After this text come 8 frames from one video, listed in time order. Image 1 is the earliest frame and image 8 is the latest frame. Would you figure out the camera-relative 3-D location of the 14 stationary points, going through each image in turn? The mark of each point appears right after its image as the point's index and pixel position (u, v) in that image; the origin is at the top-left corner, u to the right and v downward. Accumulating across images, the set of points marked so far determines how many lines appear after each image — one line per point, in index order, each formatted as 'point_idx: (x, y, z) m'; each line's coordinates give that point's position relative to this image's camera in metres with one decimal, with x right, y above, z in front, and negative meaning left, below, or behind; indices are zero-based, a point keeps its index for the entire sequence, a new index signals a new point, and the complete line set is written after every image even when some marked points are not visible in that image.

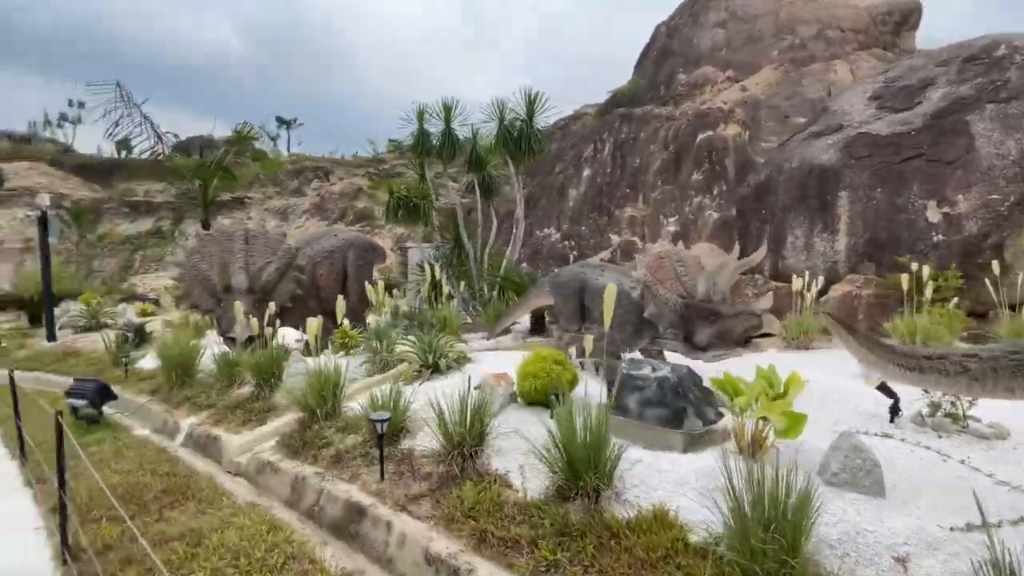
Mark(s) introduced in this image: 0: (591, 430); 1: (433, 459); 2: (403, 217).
0: (+0.5, -0.9, +3.0) m
1: (-0.6, -1.3, +3.7) m
2: (-2.1, +1.3, +8.8) m
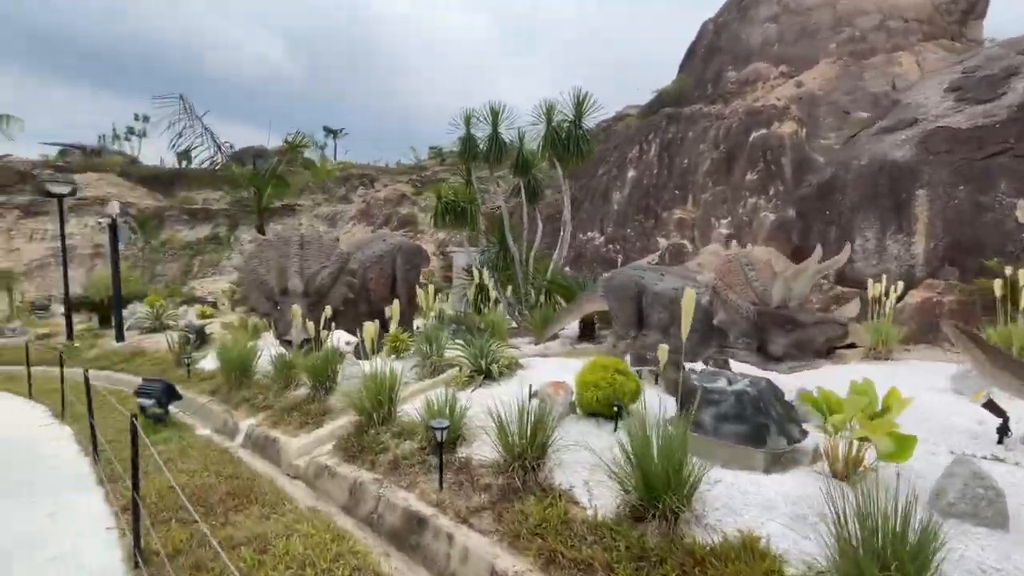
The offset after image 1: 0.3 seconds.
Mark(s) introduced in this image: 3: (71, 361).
0: (+0.9, -0.9, +2.8) m
1: (-0.1, -1.3, +3.5) m
2: (-1.2, +1.2, +8.8) m
3: (-8.9, -1.5, +9.6) m
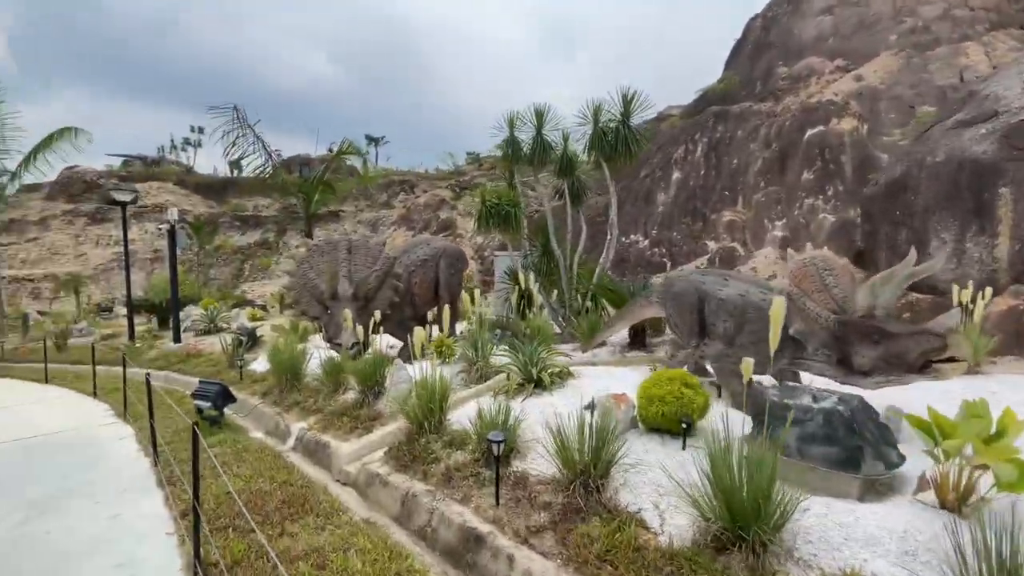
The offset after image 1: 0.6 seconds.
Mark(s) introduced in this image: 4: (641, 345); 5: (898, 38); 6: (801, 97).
0: (+1.3, -1.0, +2.5) m
1: (+0.3, -1.4, +3.3) m
2: (-0.4, +1.2, +8.7) m
3: (-8.0, -1.5, +10.1) m
4: (+2.0, -0.9, +7.4) m
5: (+15.1, +9.7, +18.6) m
6: (+10.5, +6.9, +17.3) m
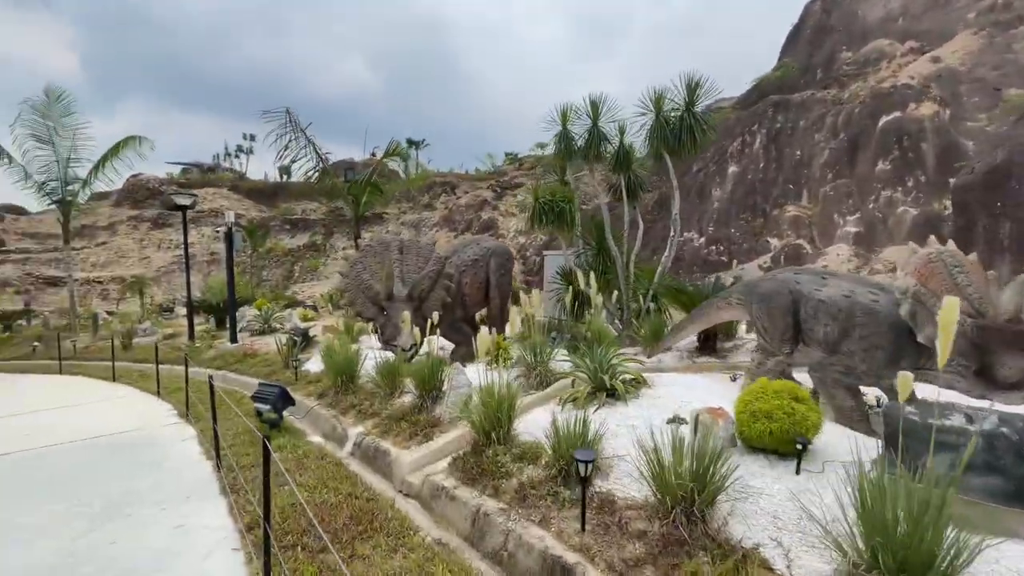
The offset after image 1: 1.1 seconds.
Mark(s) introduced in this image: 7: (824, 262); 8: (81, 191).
0: (+1.8, -1.0, +2.1) m
1: (+0.8, -1.4, +3.0) m
2: (+0.6, +1.2, +8.3) m
3: (-6.9, -1.6, +10.3) m
4: (+2.9, -0.9, +6.8) m
5: (+16.7, +9.7, +17.0) m
6: (+12.1, +6.9, +16.1) m
7: (+8.4, +0.7, +12.7) m
8: (-13.2, +3.0, +14.6) m
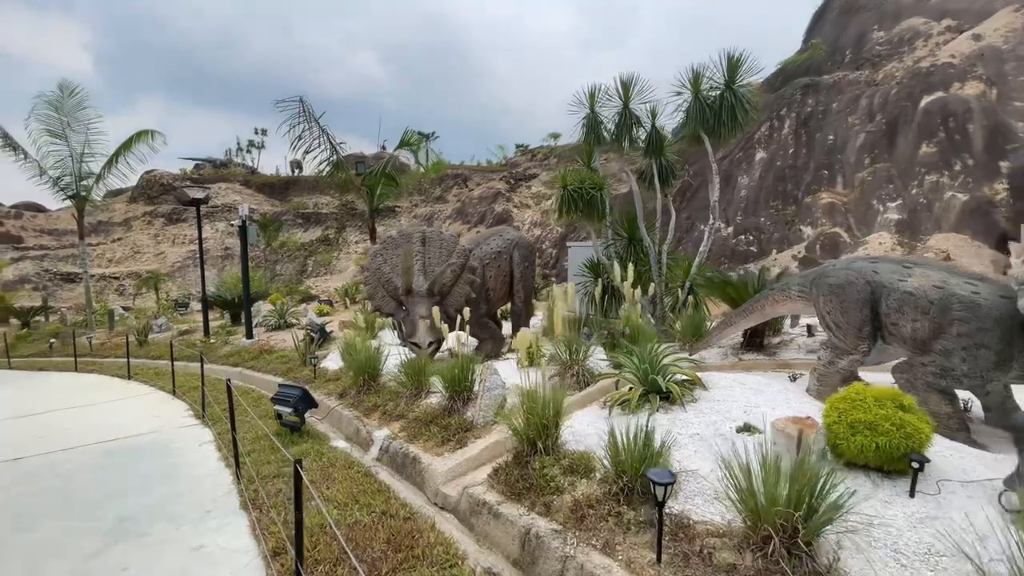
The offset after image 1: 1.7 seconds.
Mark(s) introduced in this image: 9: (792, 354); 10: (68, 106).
0: (+2.1, -0.9, +1.6) m
1: (+1.2, -1.3, +2.5) m
2: (+1.0, +1.3, +7.9) m
3: (-6.4, -1.5, +10.1) m
4: (+3.3, -0.8, +6.3) m
5: (+17.3, +10.1, +16.1) m
6: (+12.7, +7.2, +15.3) m
7: (+9.0, +0.9, +12.1) m
8: (-12.7, +3.1, +14.5) m
9: (+3.6, -0.9, +6.2) m
10: (-13.3, +5.5, +14.3) m
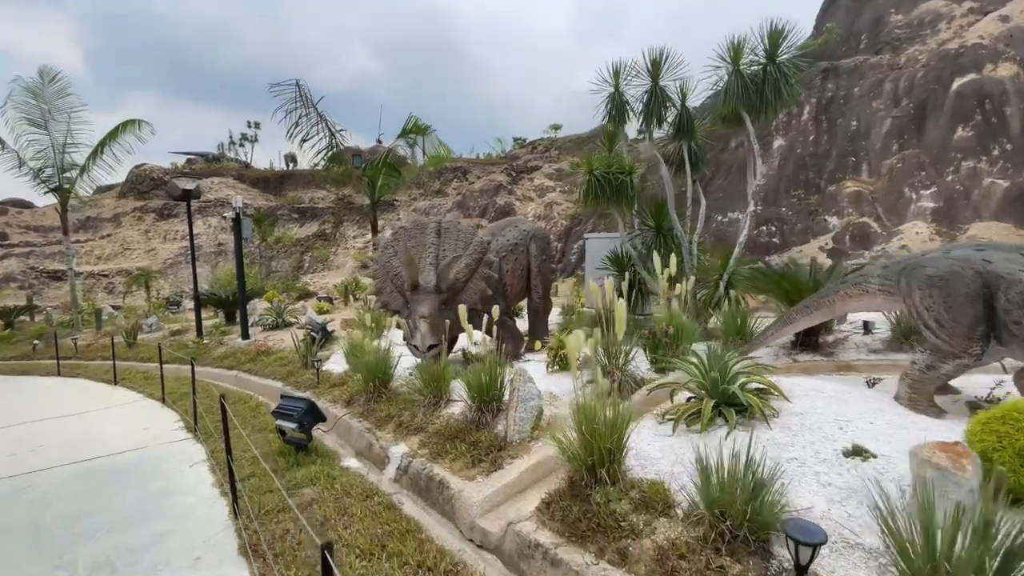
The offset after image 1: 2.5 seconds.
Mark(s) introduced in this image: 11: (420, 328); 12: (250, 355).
0: (+2.5, -0.9, +1.0) m
1: (+1.5, -1.3, +1.9) m
2: (+1.3, +1.4, +7.2) m
3: (-6.1, -1.4, +9.4) m
4: (+3.6, -0.7, +5.7) m
5: (+17.5, +10.4, +15.5) m
6: (+12.9, +7.5, +14.7) m
7: (+9.2, +1.1, +11.5) m
8: (-12.4, +3.2, +13.7) m
9: (+4.0, -0.8, +5.6) m
10: (-13.1, +5.5, +13.5) m
11: (-1.0, -0.5, +5.9) m
12: (-5.0, -1.3, +9.1) m
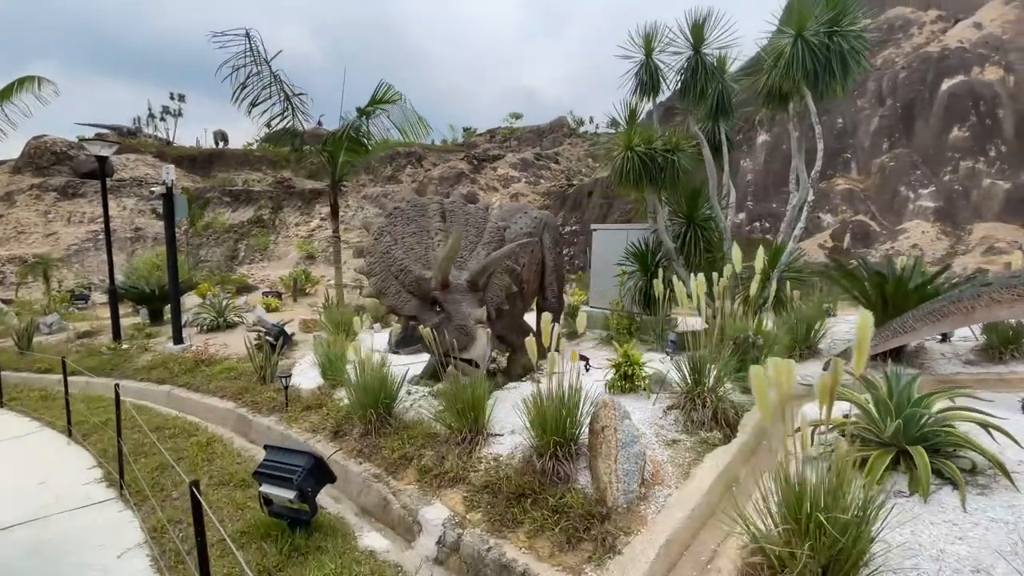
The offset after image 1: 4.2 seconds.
0: (+3.5, -1.0, +0.1) m
1: (+2.4, -1.4, +0.9) m
2: (+1.6, +1.4, +6.1) m
3: (-6.0, -1.3, +7.4) m
4: (+4.0, -0.7, +5.0) m
5: (+16.7, +10.3, +16.2) m
6: (+12.2, +7.5, +14.9) m
7: (+8.9, +1.1, +11.4) m
8: (-12.8, +3.4, +10.8) m
9: (+4.4, -0.8, +4.8) m
10: (-13.4, +5.7, +10.5) m
11: (-0.6, -0.5, +4.6) m
12: (-5.0, -1.2, +7.3) m
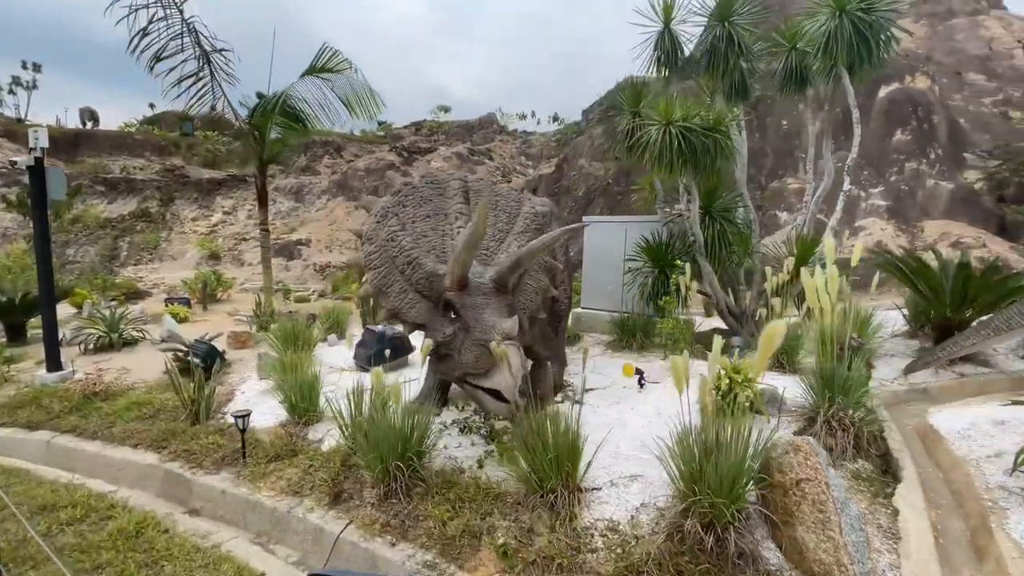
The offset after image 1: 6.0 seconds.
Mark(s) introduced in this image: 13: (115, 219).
0: (+4.7, -0.9, -0.2) m
1: (+3.6, -1.3, +0.4) m
2: (+1.8, +1.4, +5.3) m
3: (-5.9, -1.4, +5.2) m
4: (+4.4, -0.7, +4.6) m
5: (+14.7, +10.5, +18.0) m
6: (+10.5, +7.6, +15.8) m
7: (+8.0, +1.2, +11.8) m
8: (-13.3, +3.2, +7.3) m
9: (+4.8, -0.7, +4.6) m
10: (-13.9, +5.5, +6.9) m
11: (-0.1, -0.5, +3.4) m
12: (-4.8, -1.2, +5.3) m
13: (-16.5, +2.9, +19.9) m
